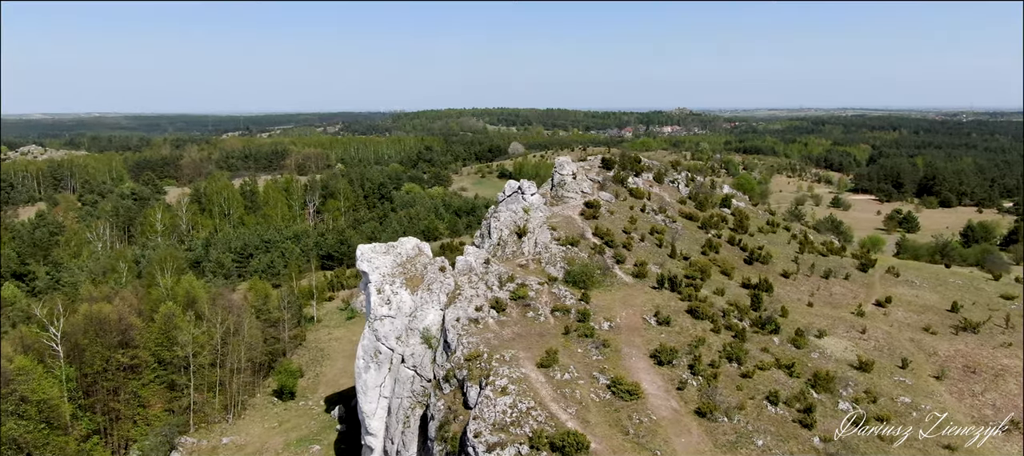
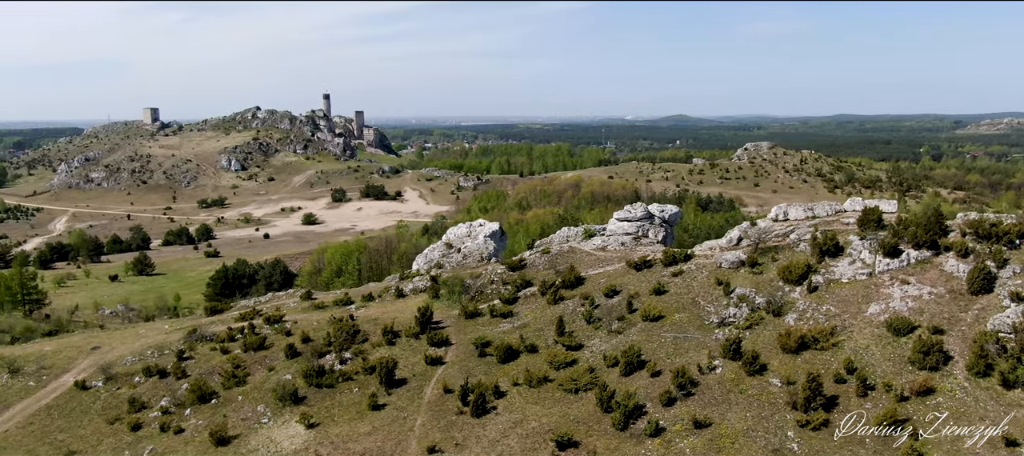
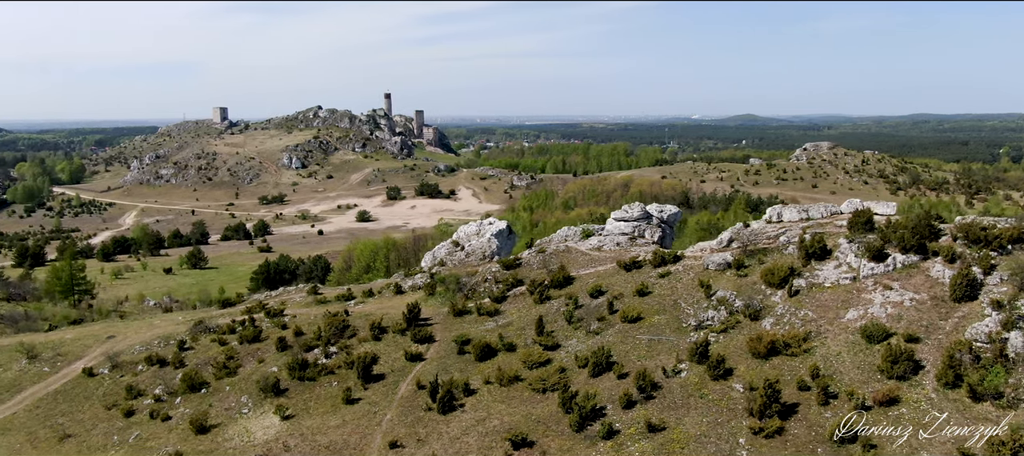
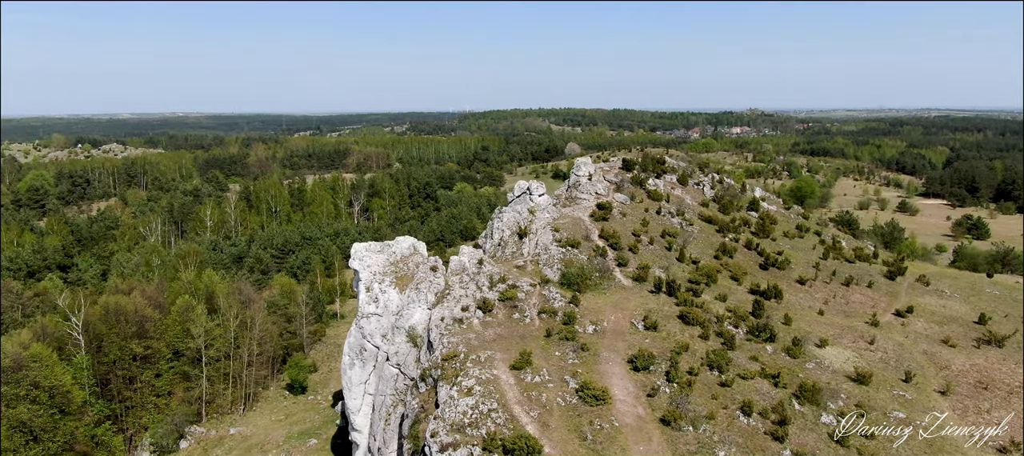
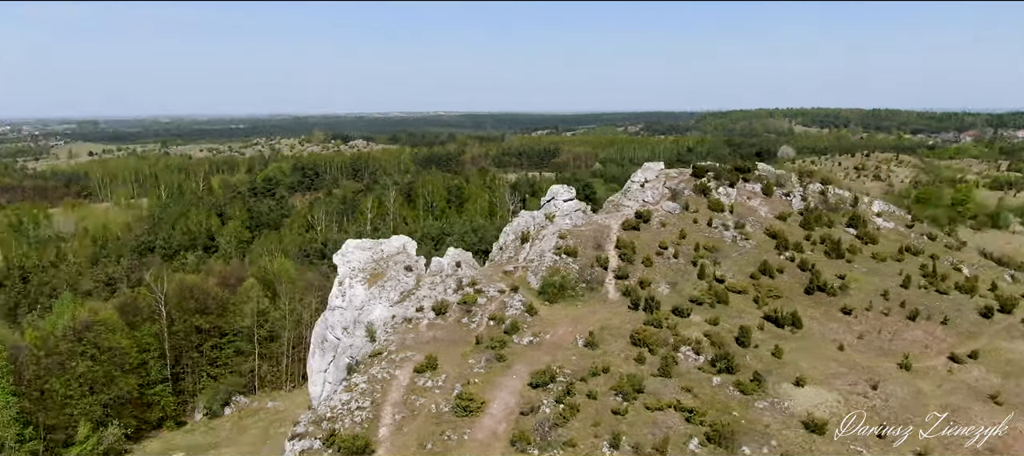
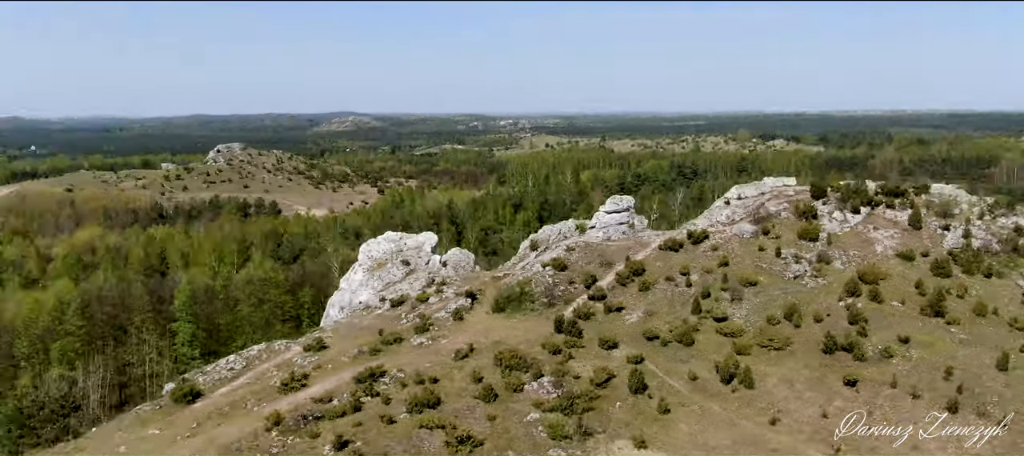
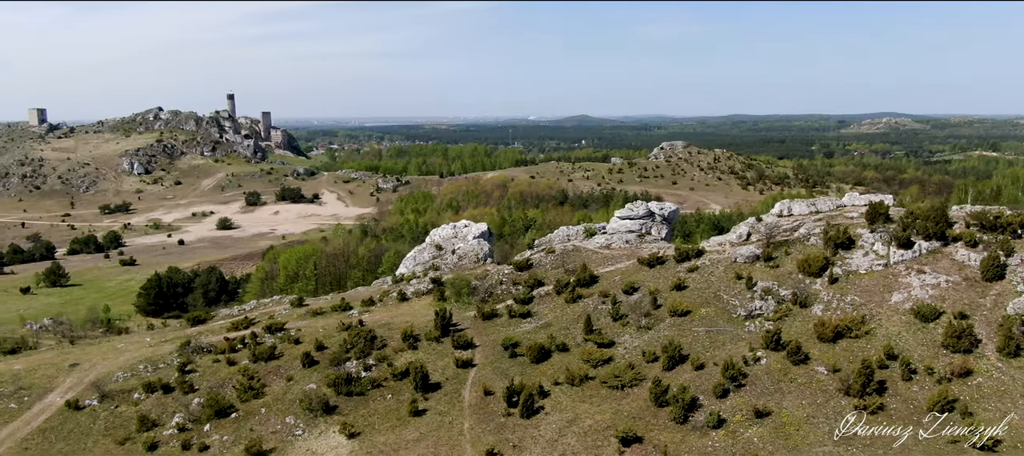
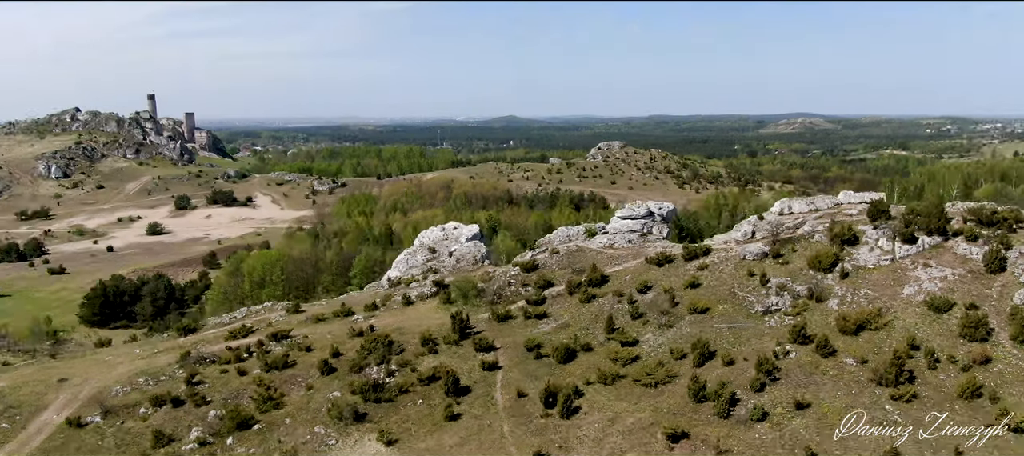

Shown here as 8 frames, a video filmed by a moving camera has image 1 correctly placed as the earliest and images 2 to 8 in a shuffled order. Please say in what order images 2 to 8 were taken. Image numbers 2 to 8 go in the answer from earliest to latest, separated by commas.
4, 5, 6, 8, 7, 2, 3
